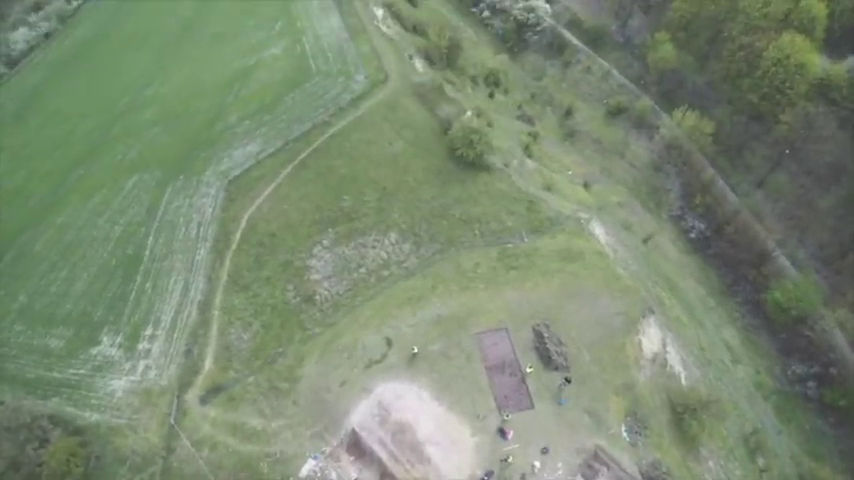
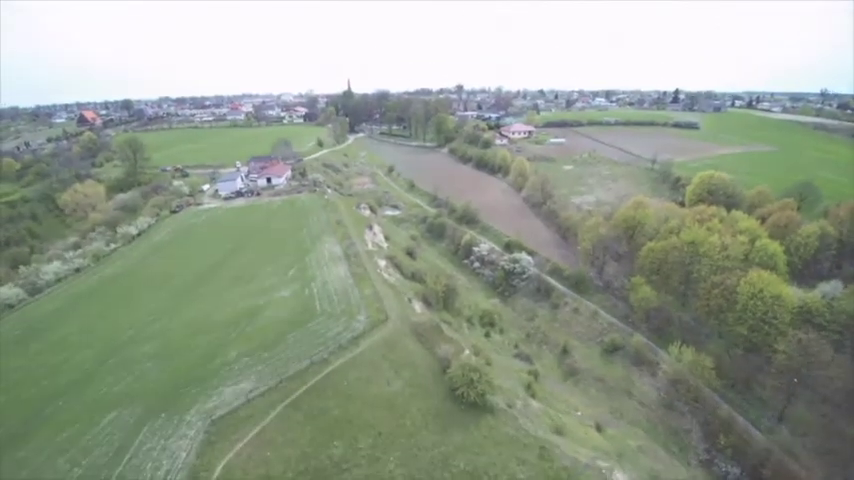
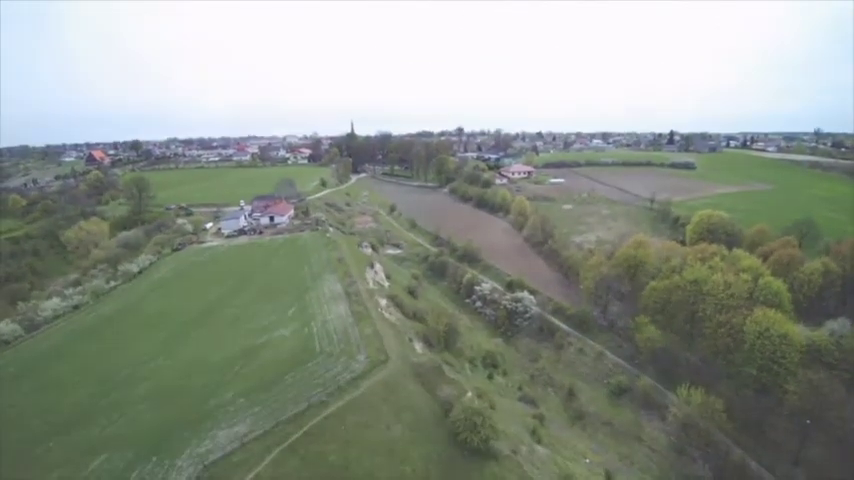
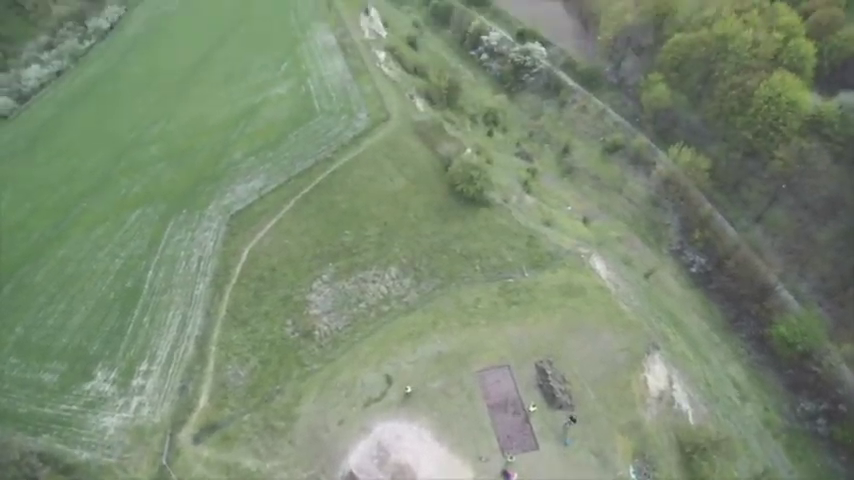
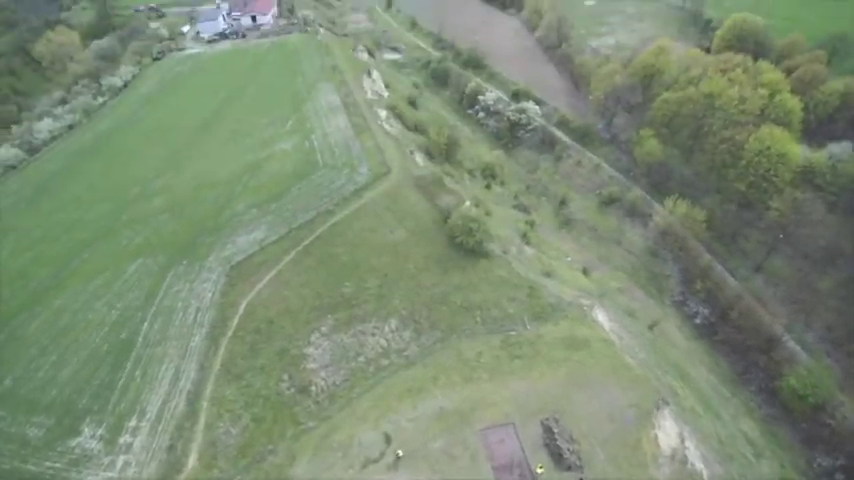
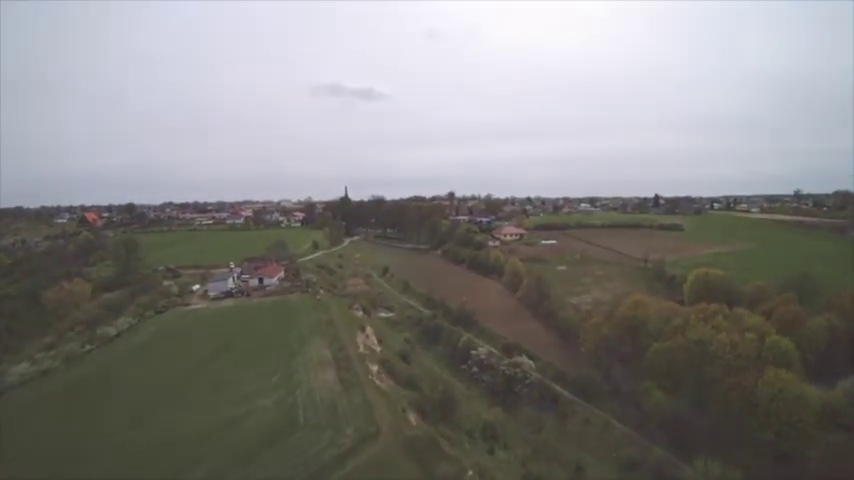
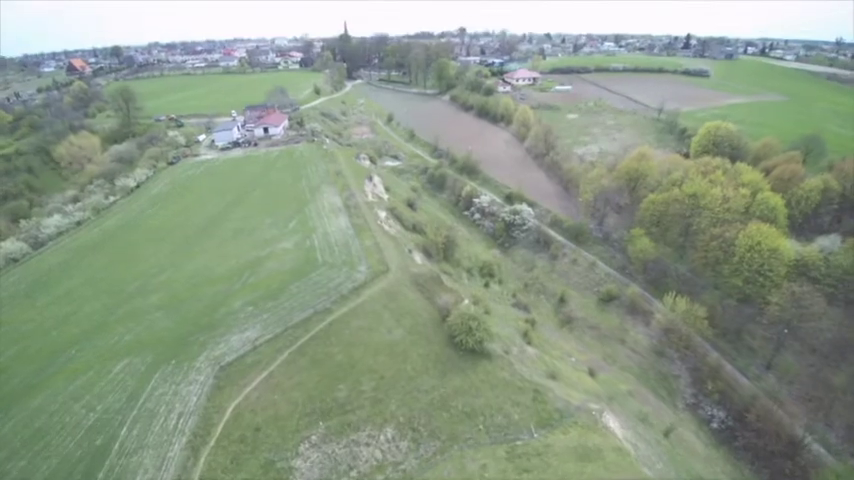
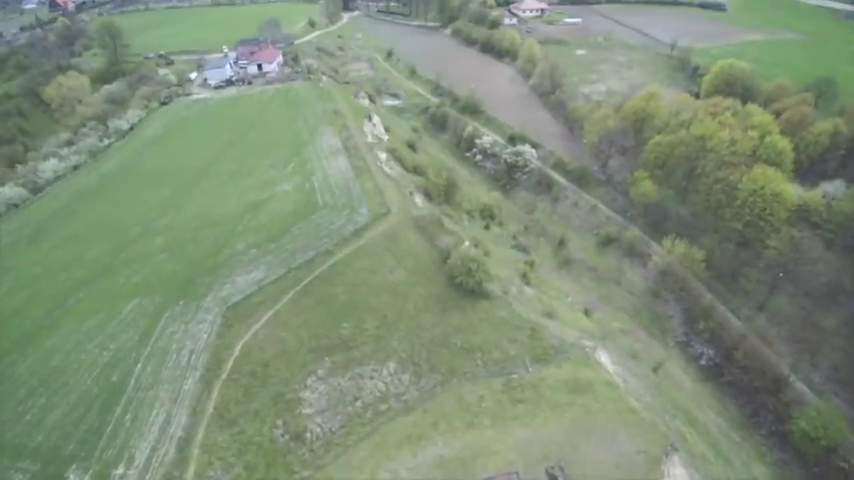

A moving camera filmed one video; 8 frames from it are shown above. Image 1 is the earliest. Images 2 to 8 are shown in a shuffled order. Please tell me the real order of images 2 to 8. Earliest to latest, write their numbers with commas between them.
4, 5, 8, 7, 2, 3, 6
